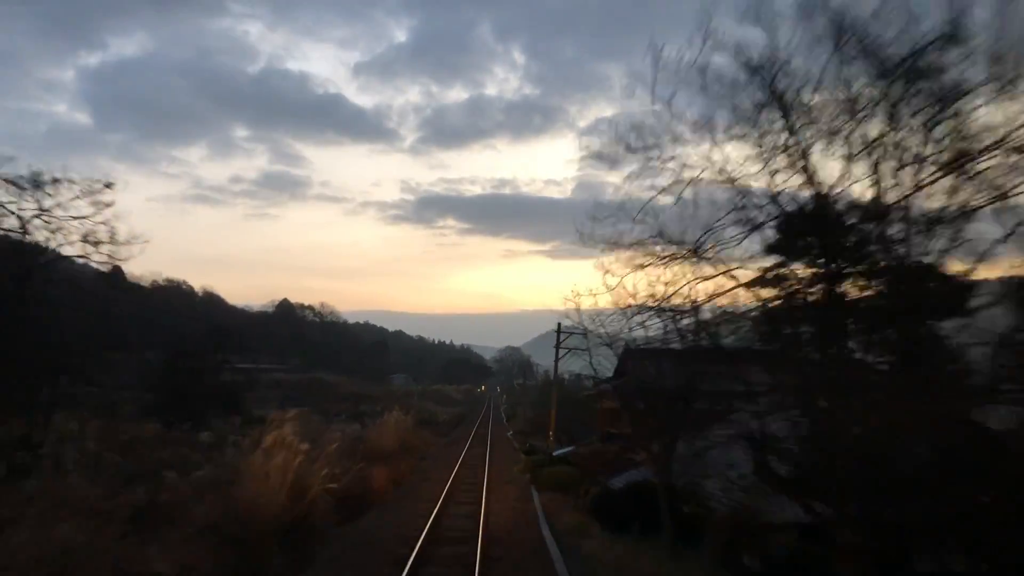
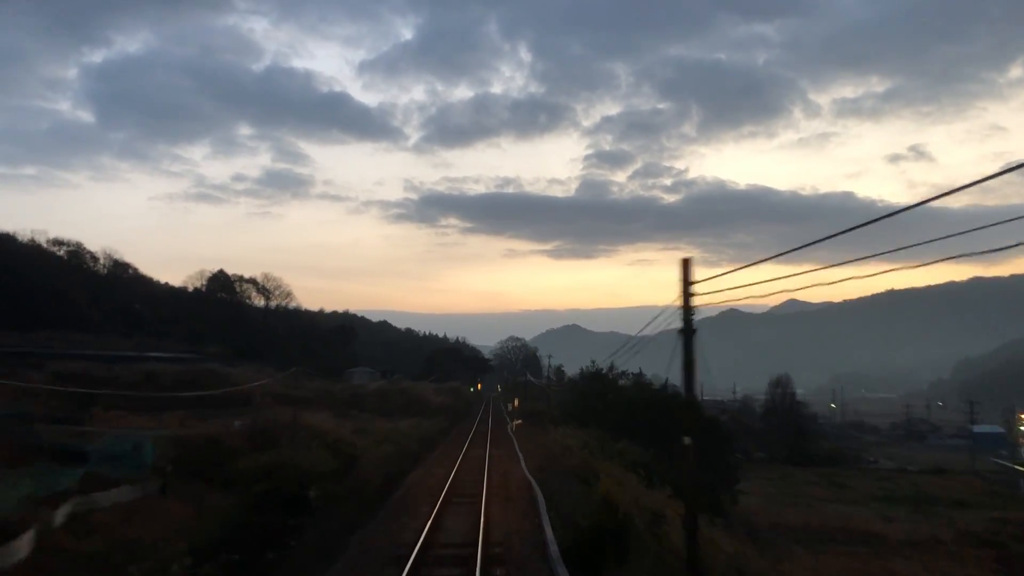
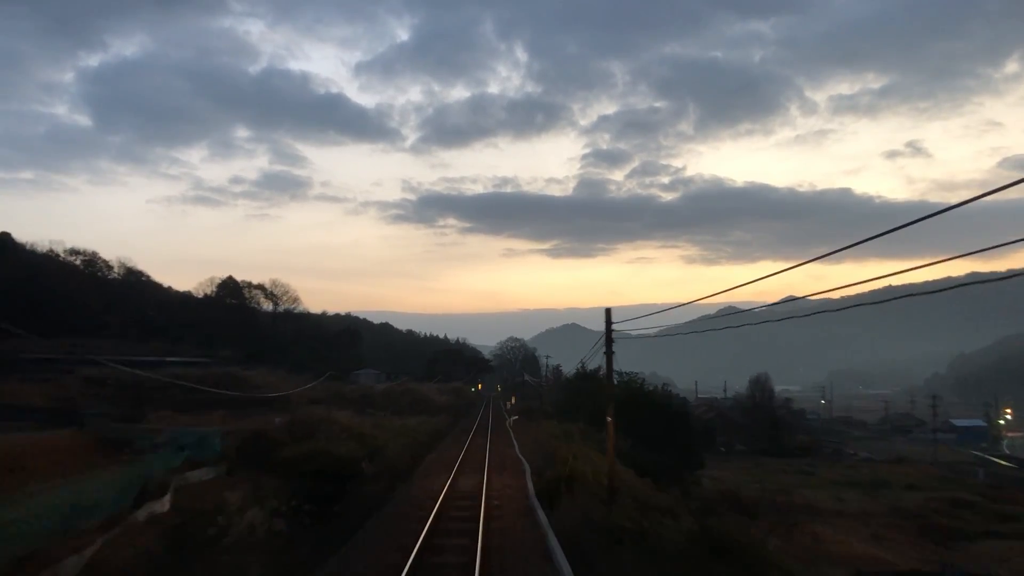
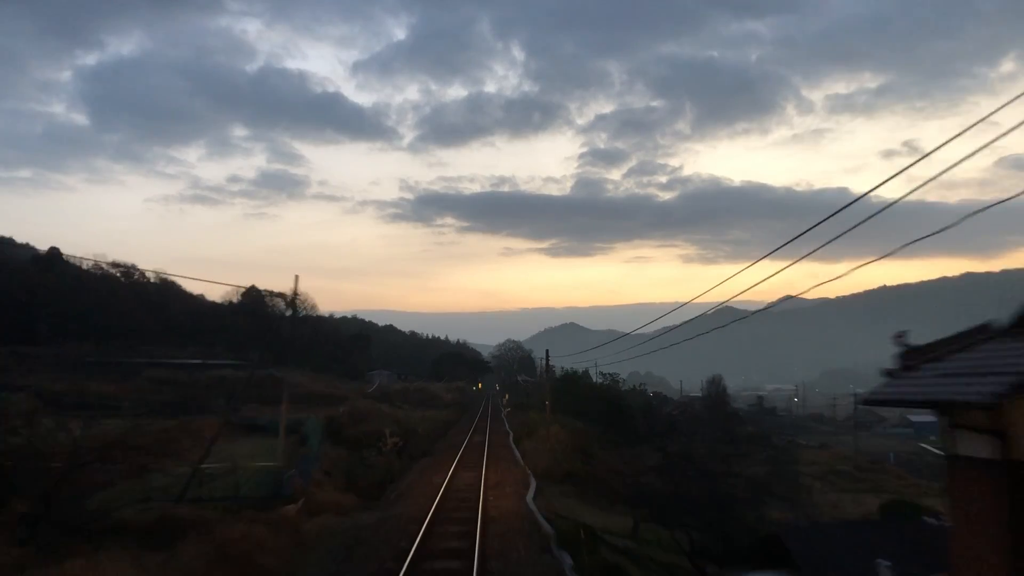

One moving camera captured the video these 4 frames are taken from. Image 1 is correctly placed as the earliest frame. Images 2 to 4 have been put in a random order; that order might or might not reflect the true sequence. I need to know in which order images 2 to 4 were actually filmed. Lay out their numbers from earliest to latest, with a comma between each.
4, 3, 2
